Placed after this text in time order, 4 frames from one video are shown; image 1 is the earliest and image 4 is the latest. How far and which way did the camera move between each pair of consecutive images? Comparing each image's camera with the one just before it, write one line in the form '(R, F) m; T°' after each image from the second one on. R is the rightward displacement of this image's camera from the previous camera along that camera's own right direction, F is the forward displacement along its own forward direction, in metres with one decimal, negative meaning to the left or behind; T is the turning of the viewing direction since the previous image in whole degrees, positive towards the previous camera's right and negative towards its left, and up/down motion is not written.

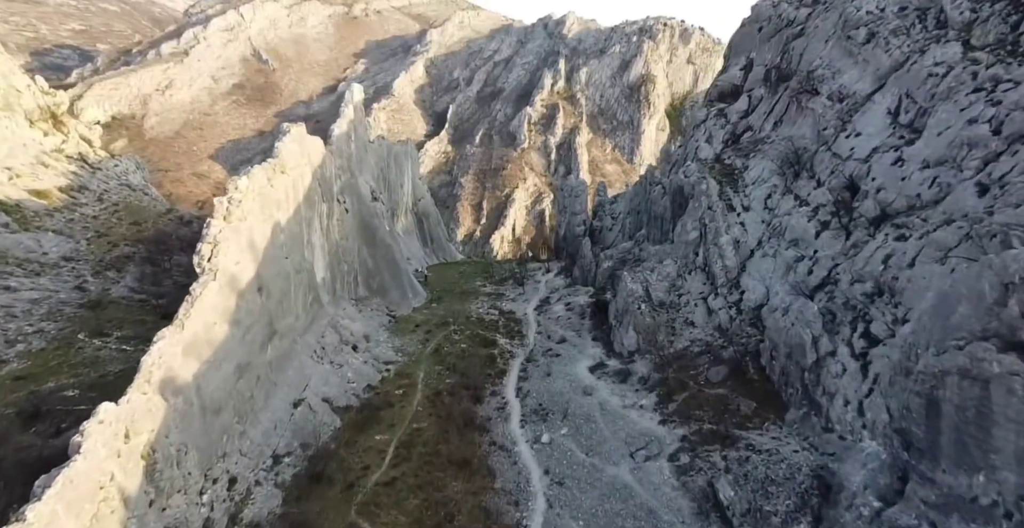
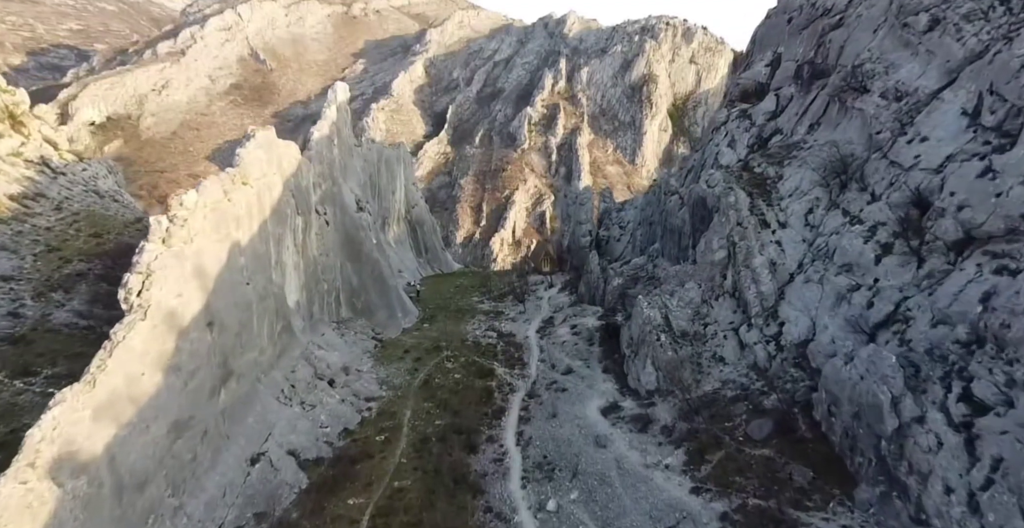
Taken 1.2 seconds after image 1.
(0.0, +4.5) m; 0°
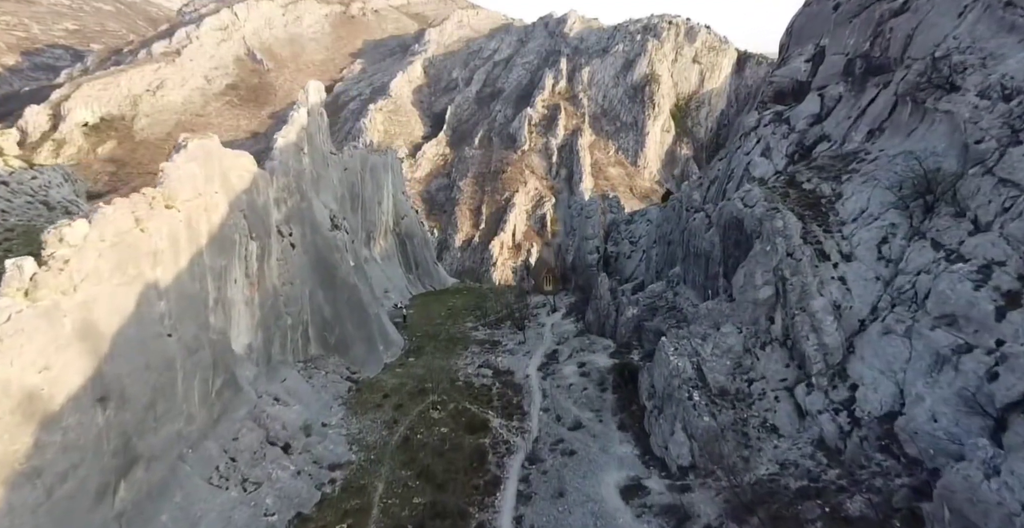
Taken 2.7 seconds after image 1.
(+0.1, +5.7) m; 0°
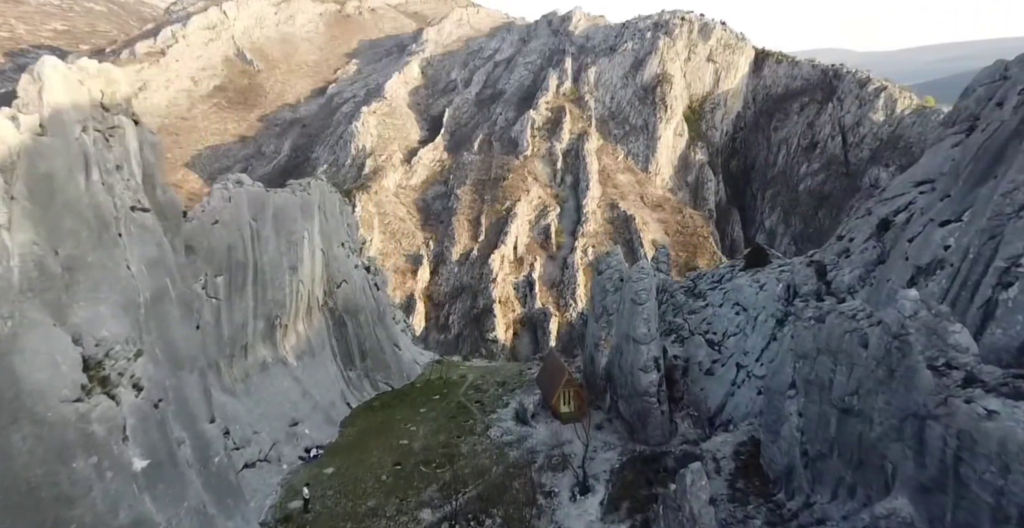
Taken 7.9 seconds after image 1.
(+0.3, +21.9) m; 0°
